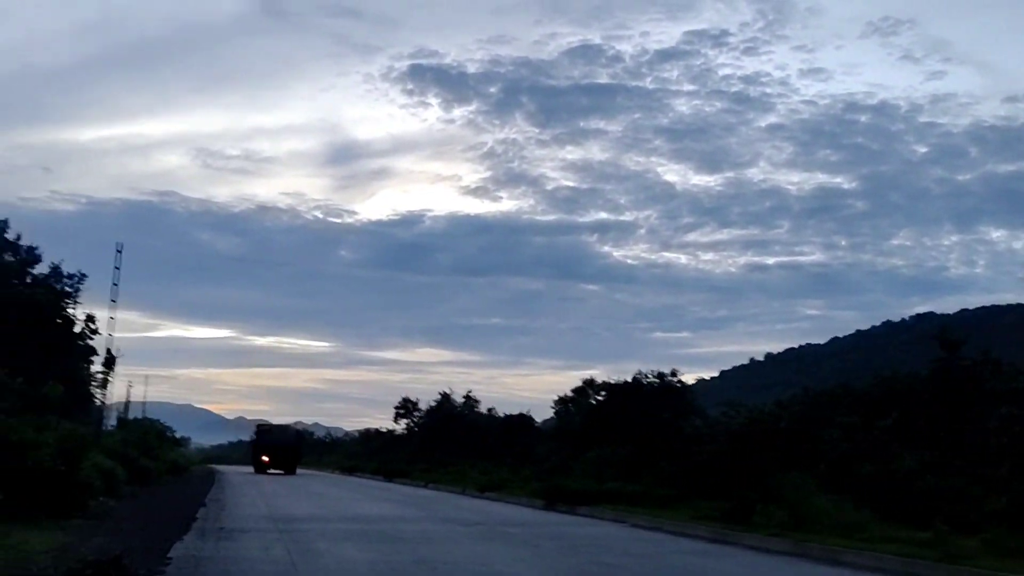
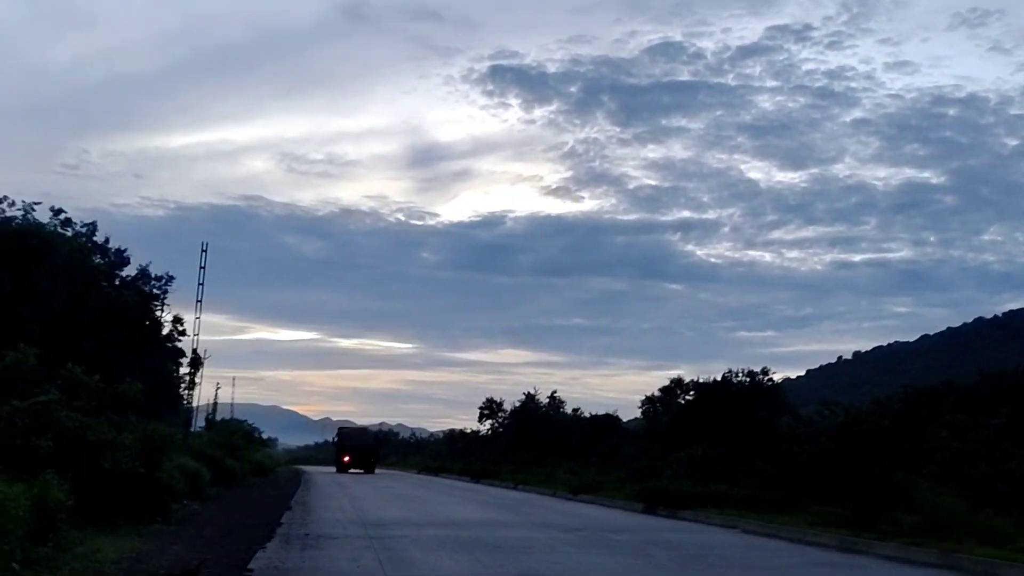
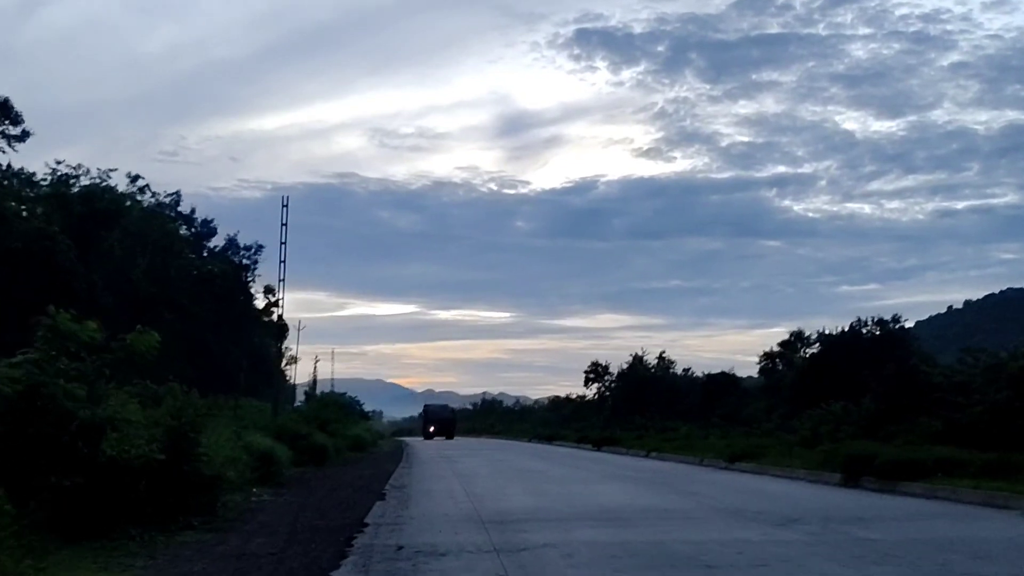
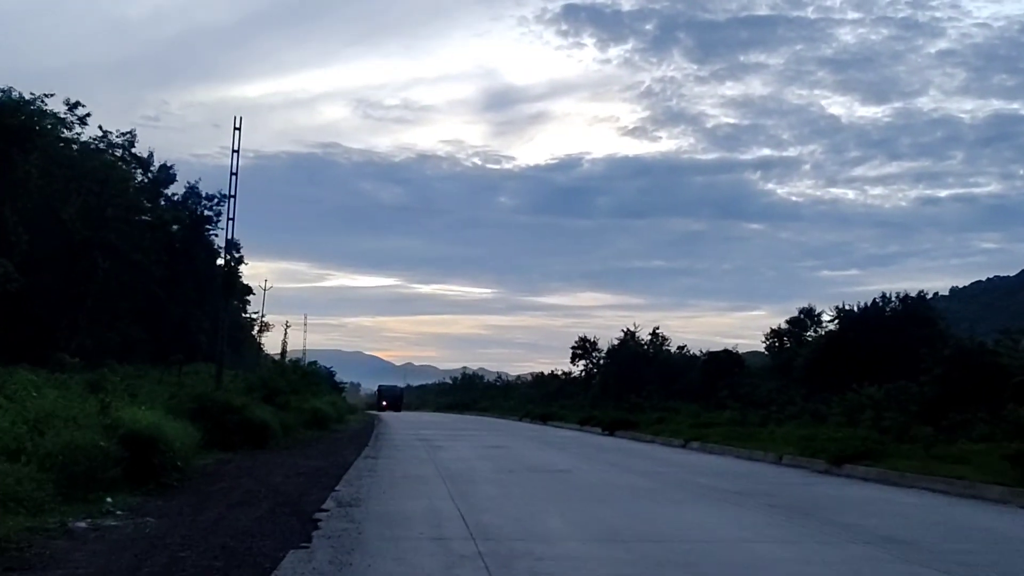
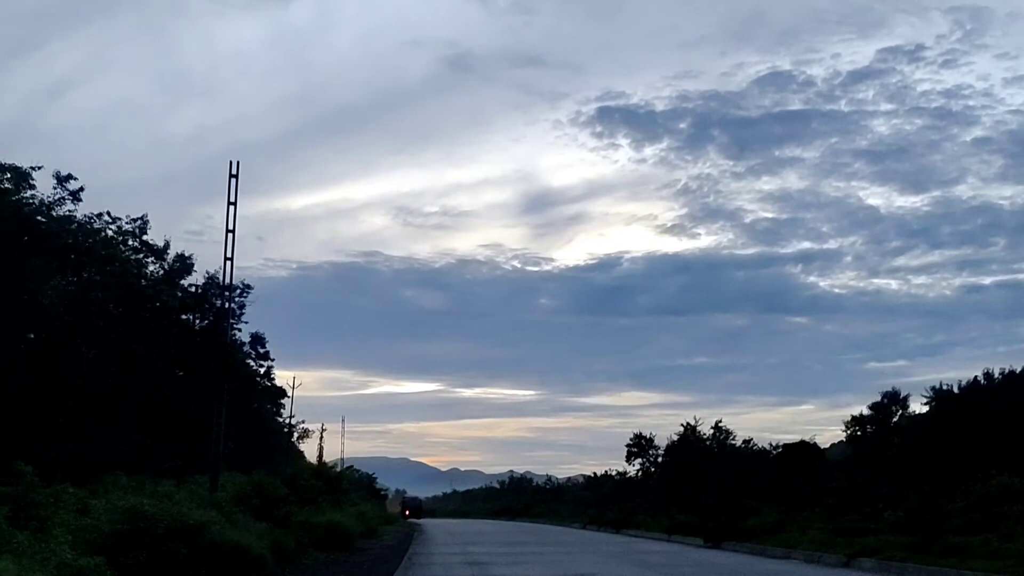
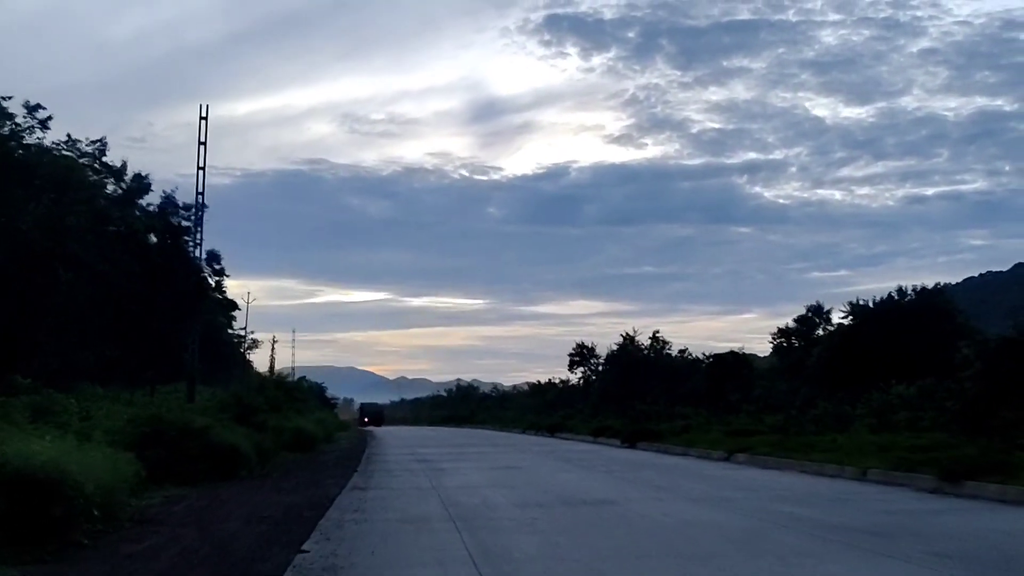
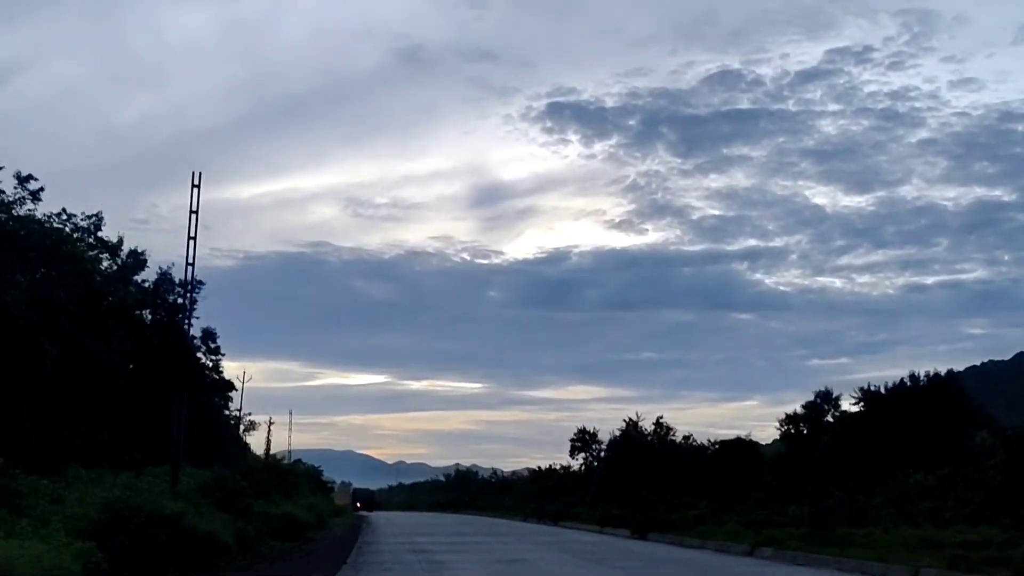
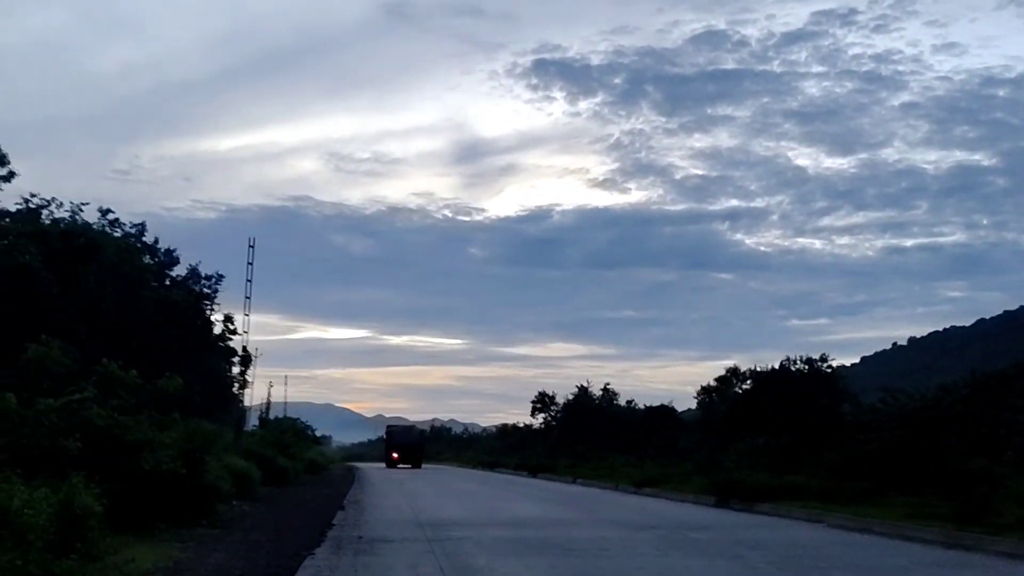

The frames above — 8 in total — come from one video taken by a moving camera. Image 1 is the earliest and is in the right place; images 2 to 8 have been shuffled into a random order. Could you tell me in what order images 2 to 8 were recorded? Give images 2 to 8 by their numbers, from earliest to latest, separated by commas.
2, 8, 3, 4, 6, 7, 5
